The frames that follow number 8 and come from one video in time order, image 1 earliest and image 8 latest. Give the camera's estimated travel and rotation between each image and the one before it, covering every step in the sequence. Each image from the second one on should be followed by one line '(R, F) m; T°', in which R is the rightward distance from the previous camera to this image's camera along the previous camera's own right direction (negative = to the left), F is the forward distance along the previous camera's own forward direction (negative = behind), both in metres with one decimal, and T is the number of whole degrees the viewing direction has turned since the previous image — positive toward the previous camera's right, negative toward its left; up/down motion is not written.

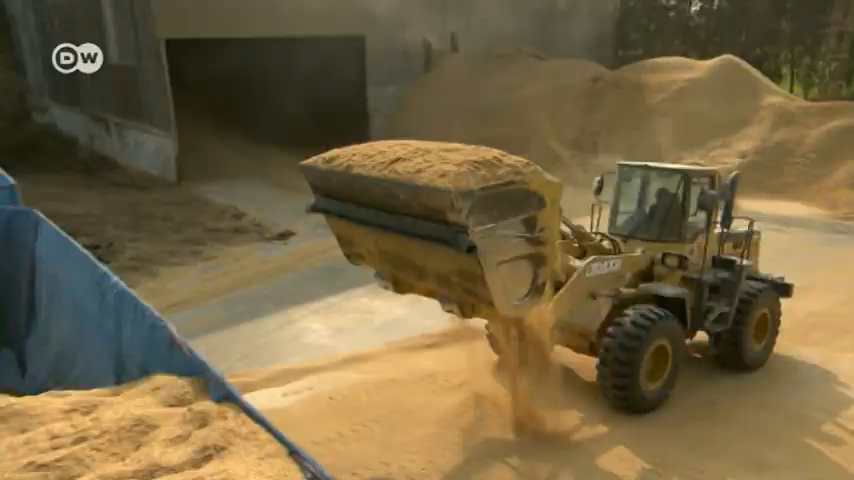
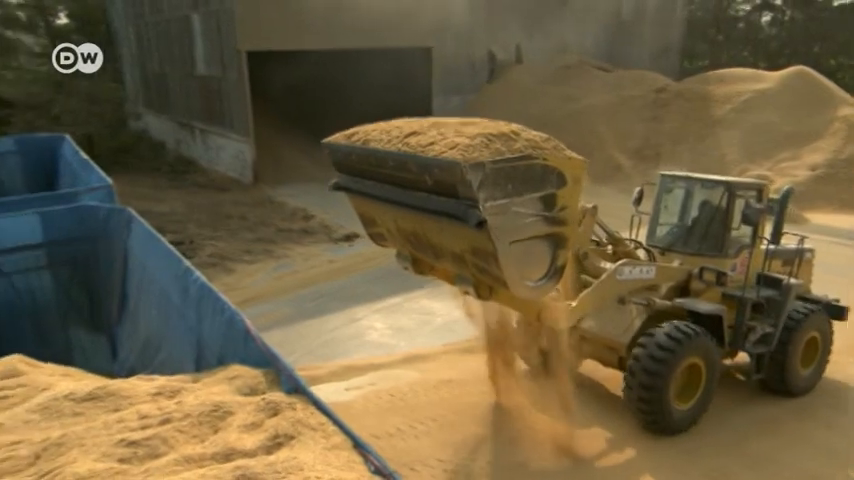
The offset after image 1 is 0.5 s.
(-0.3, -0.2) m; -4°
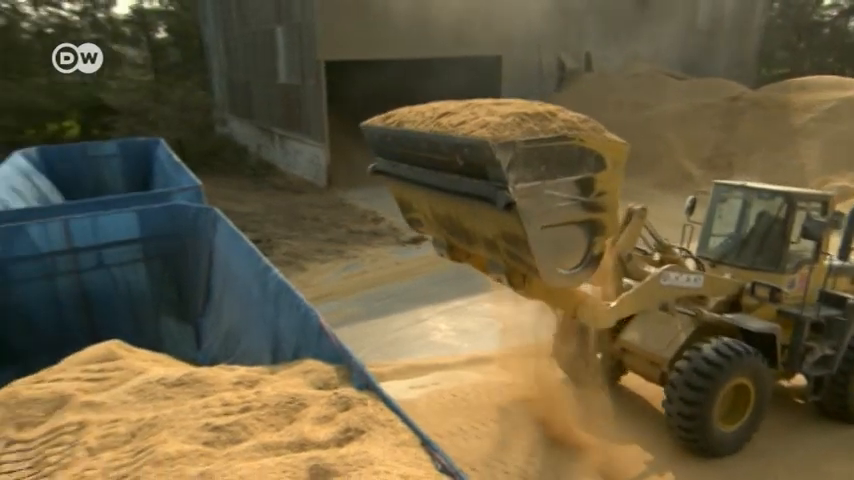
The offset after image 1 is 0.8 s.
(-0.3, -0.1) m; -5°
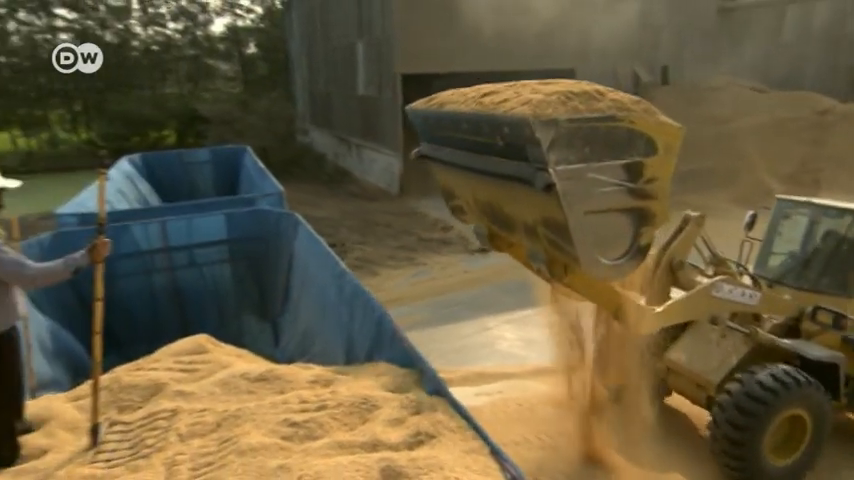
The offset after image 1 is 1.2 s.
(-0.3, -0.1) m; -5°
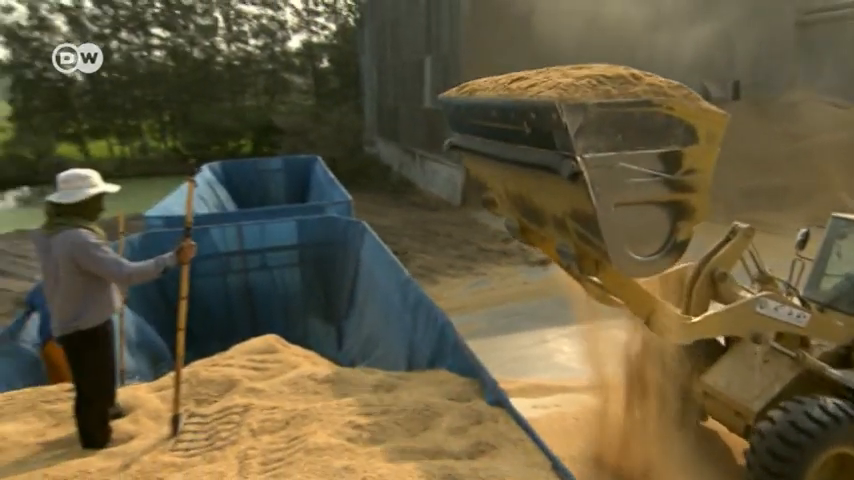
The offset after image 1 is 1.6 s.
(-0.3, -0.1) m; -5°
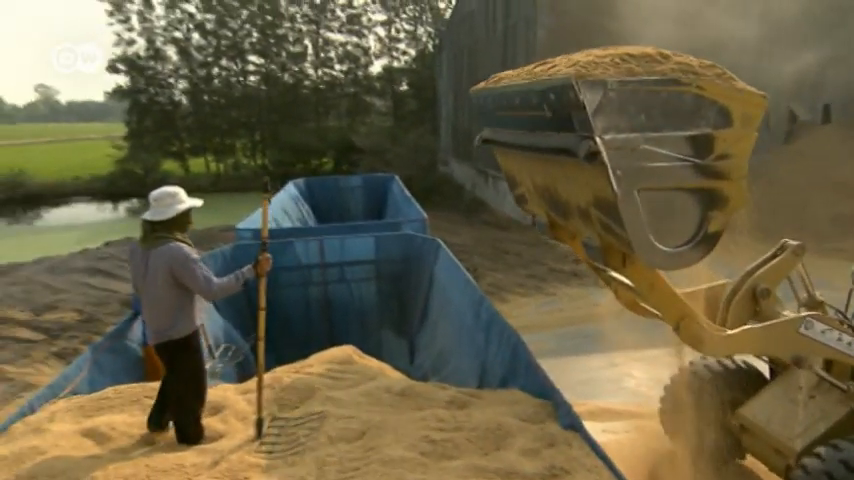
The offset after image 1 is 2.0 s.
(-0.3, -0.1) m; -6°
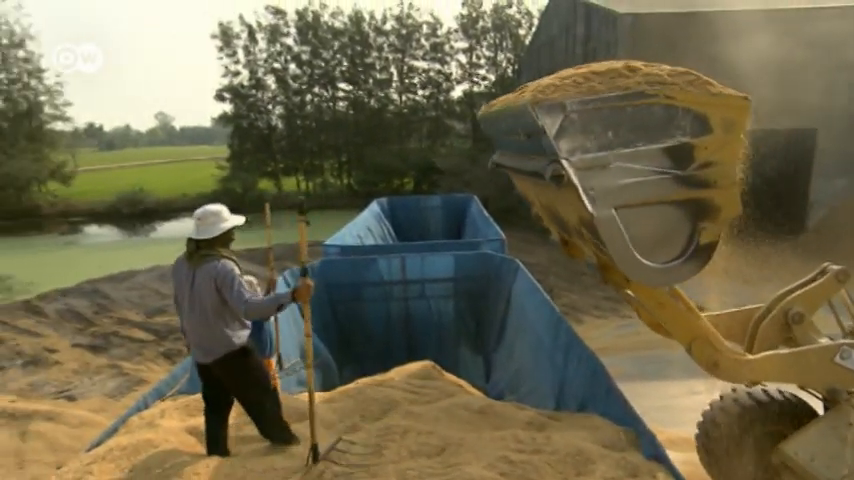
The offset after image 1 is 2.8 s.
(-0.3, -0.2) m; -7°
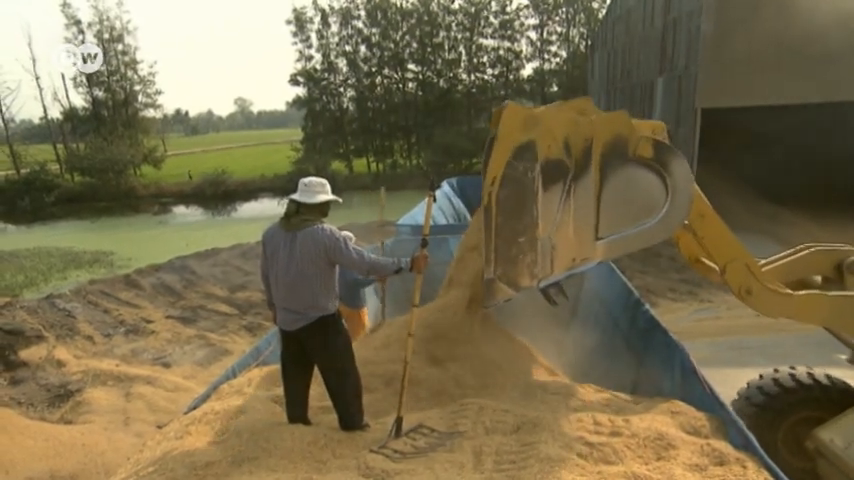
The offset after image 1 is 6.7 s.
(-0.3, 0.0) m; -6°
